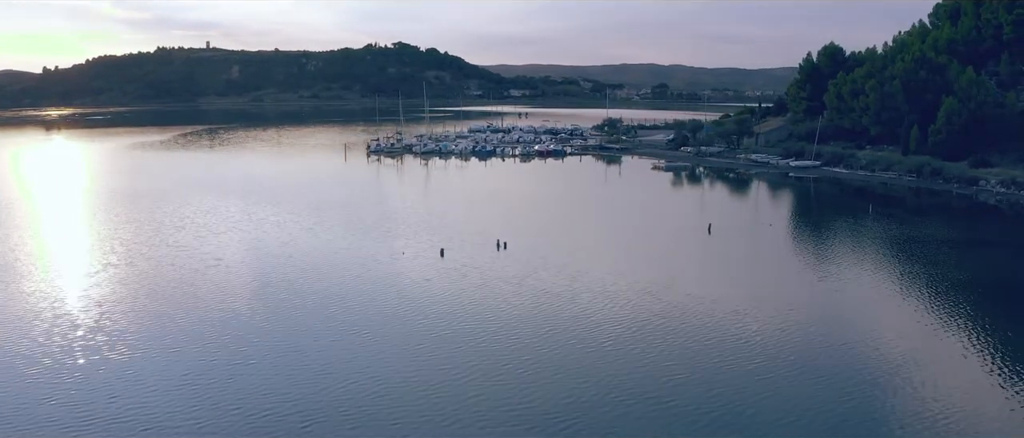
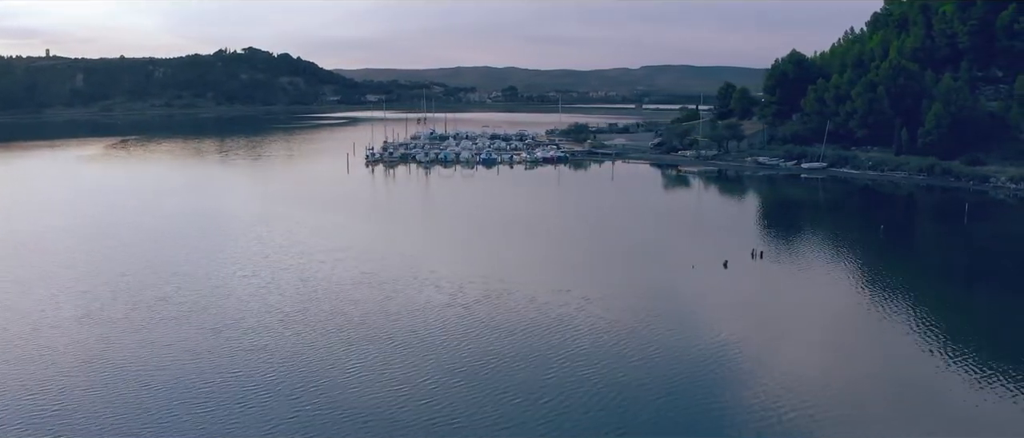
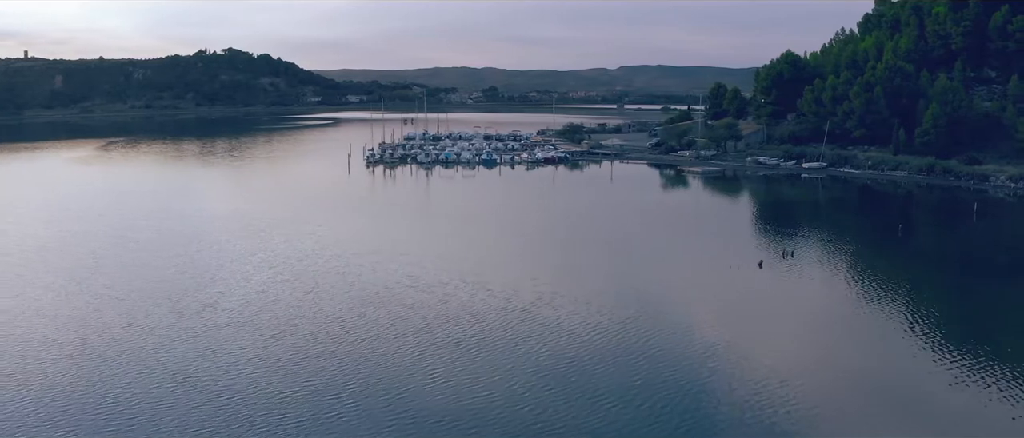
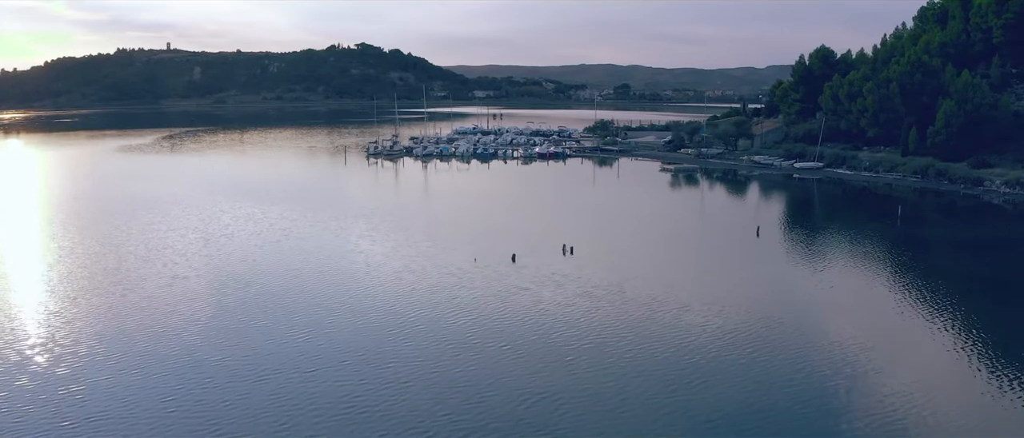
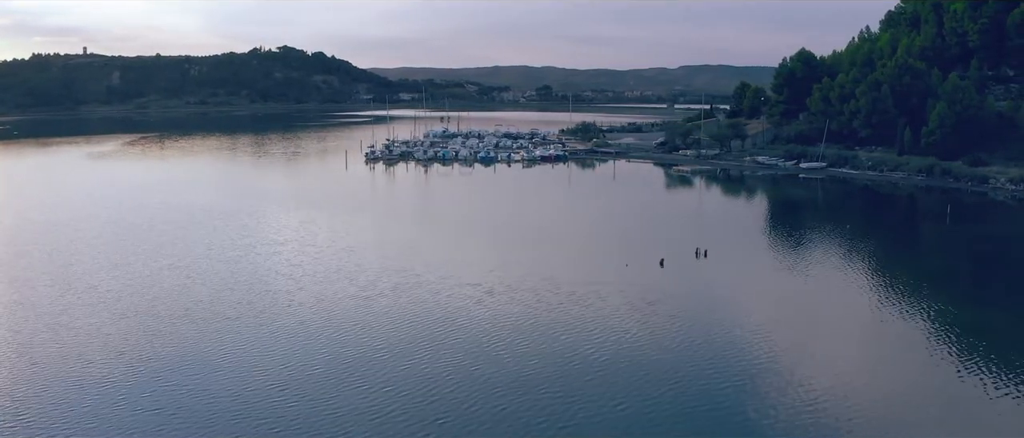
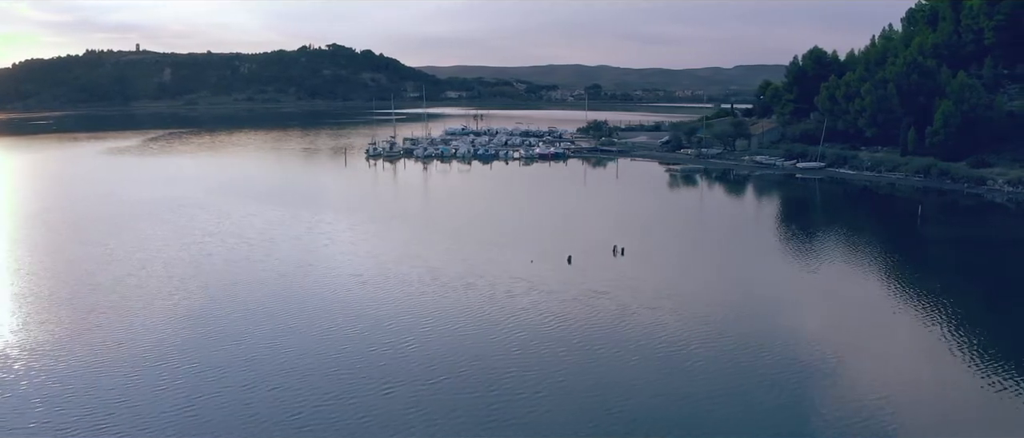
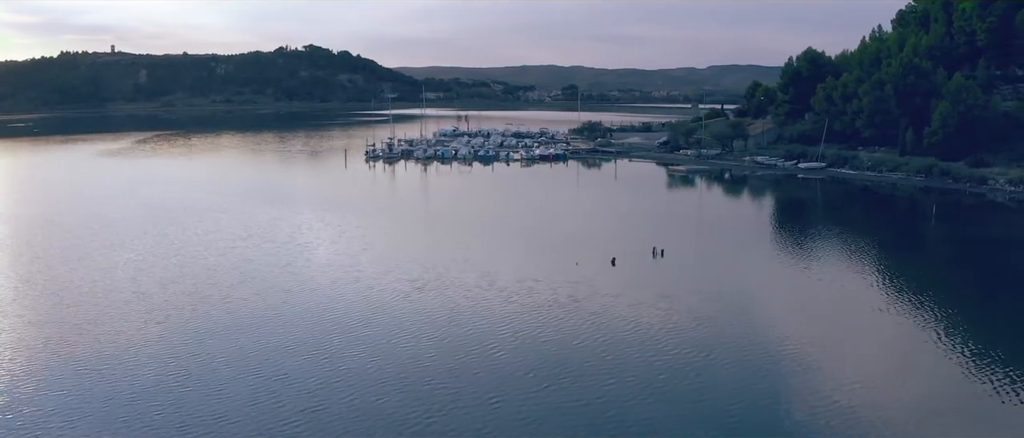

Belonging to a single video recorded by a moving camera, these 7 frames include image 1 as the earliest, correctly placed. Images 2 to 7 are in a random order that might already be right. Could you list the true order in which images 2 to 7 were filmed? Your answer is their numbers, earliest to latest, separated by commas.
4, 6, 7, 5, 2, 3
